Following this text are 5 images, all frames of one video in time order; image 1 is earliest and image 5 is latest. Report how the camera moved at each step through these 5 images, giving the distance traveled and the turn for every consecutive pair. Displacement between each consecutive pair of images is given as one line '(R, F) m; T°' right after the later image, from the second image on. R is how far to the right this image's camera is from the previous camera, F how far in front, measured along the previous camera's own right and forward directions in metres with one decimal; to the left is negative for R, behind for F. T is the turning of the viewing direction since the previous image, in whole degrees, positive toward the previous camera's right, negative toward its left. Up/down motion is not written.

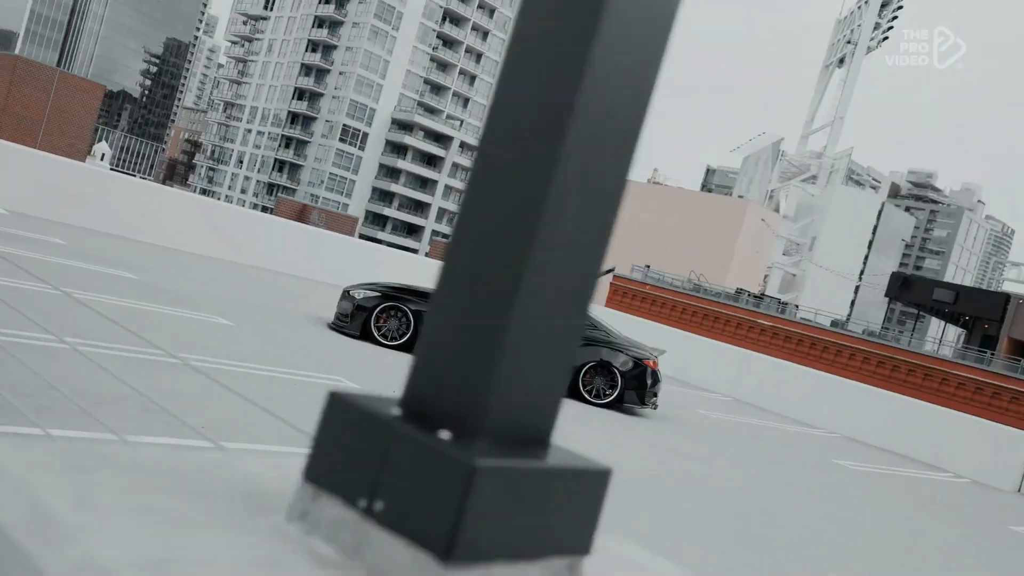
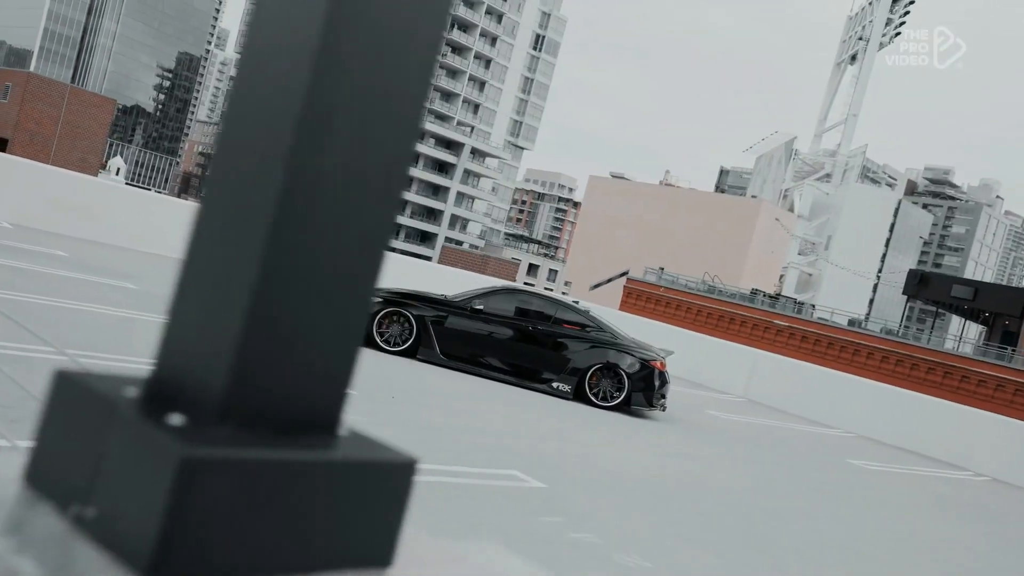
(+0.2, +0.2) m; -1°
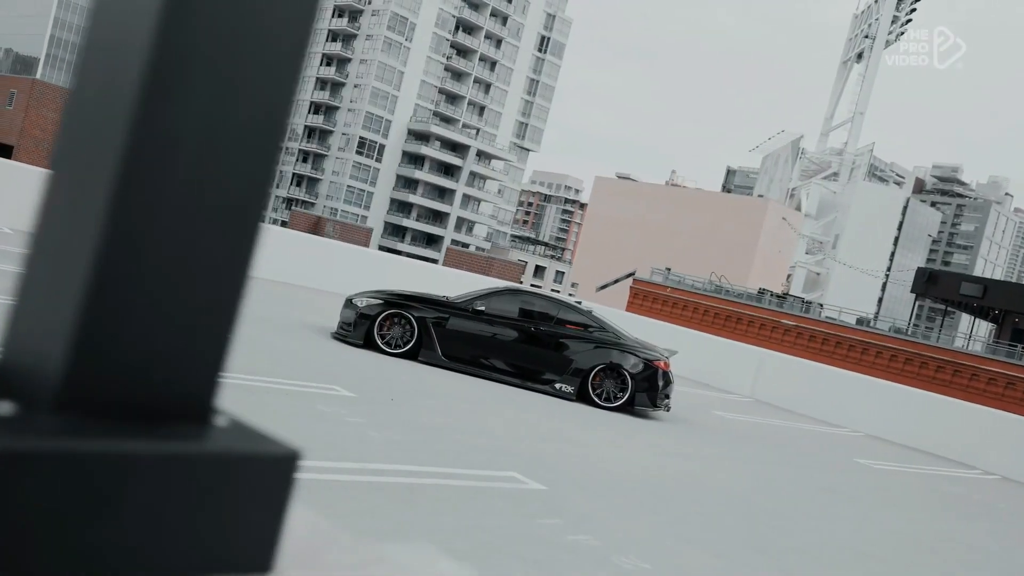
(+0.1, +0.1) m; 0°
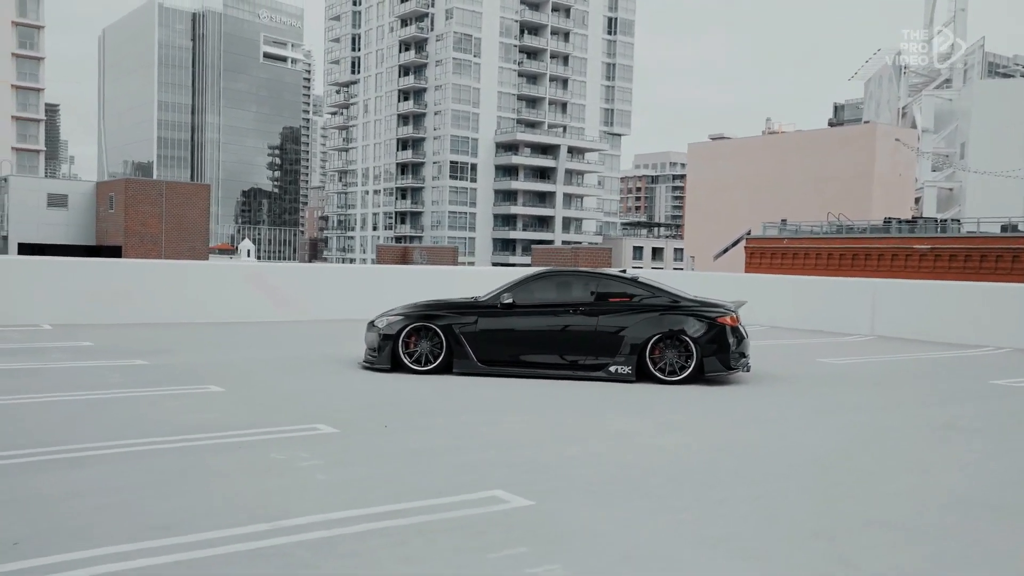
(+1.1, +1.4) m; -8°
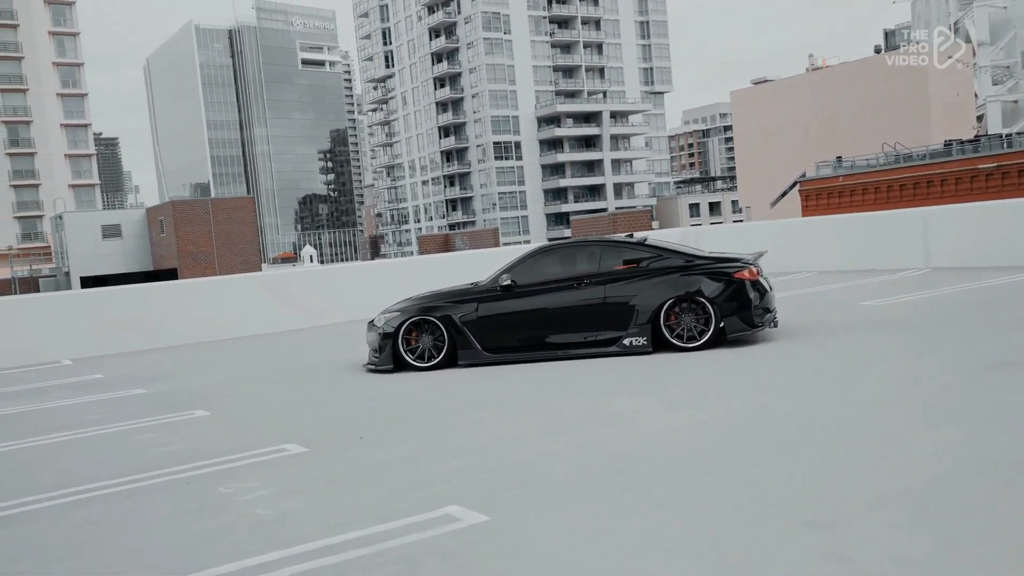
(+0.7, +0.7) m; -4°
